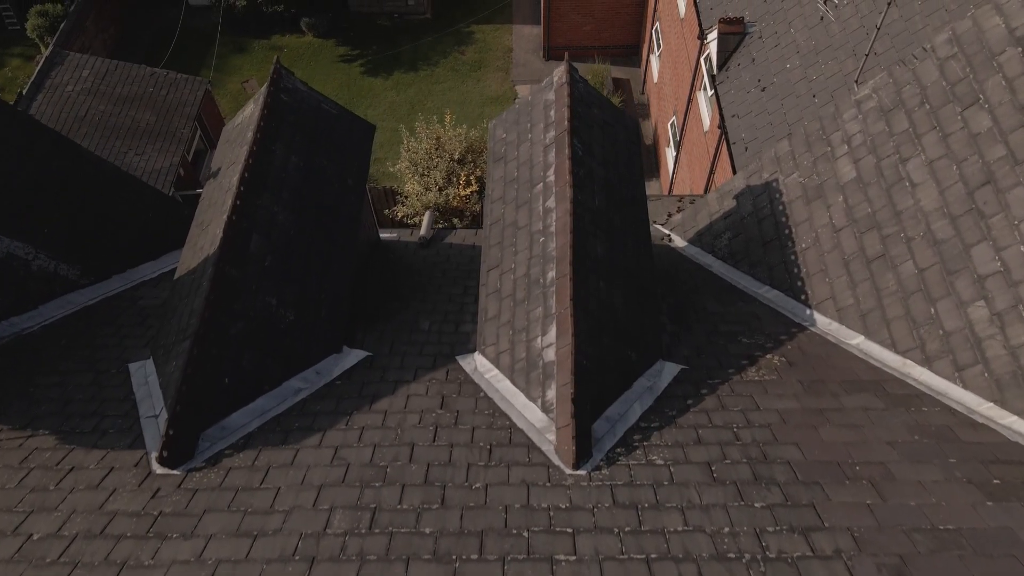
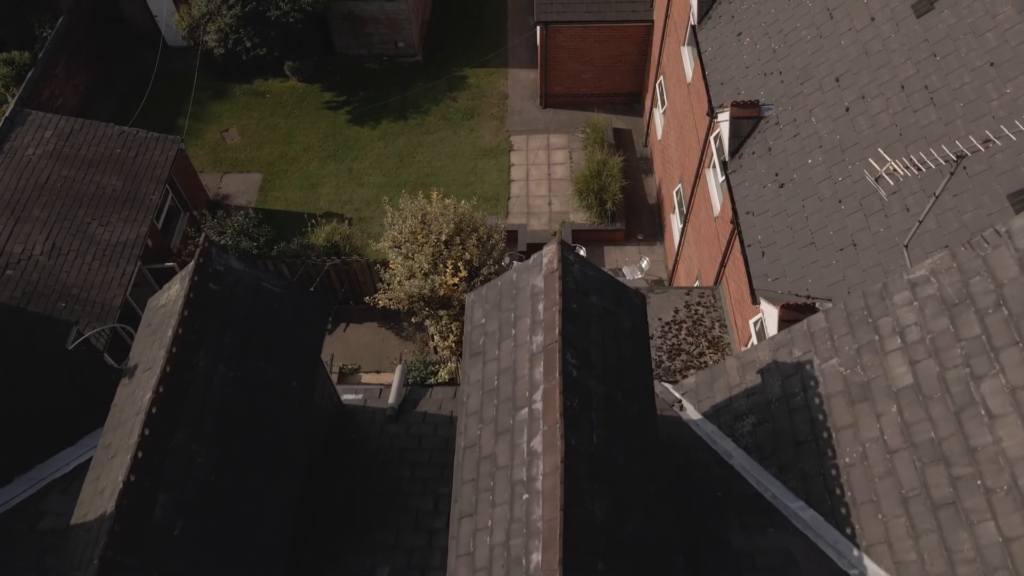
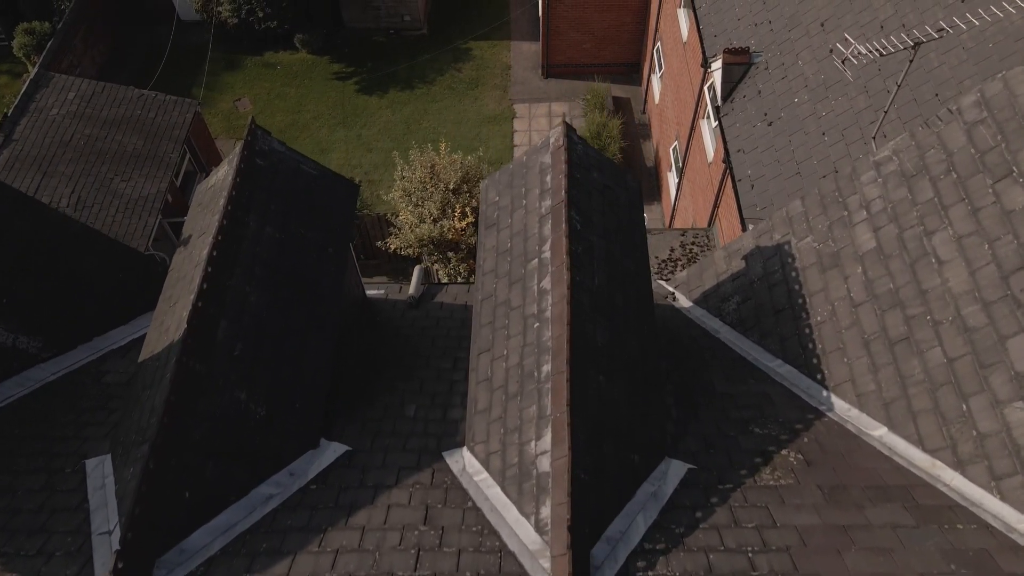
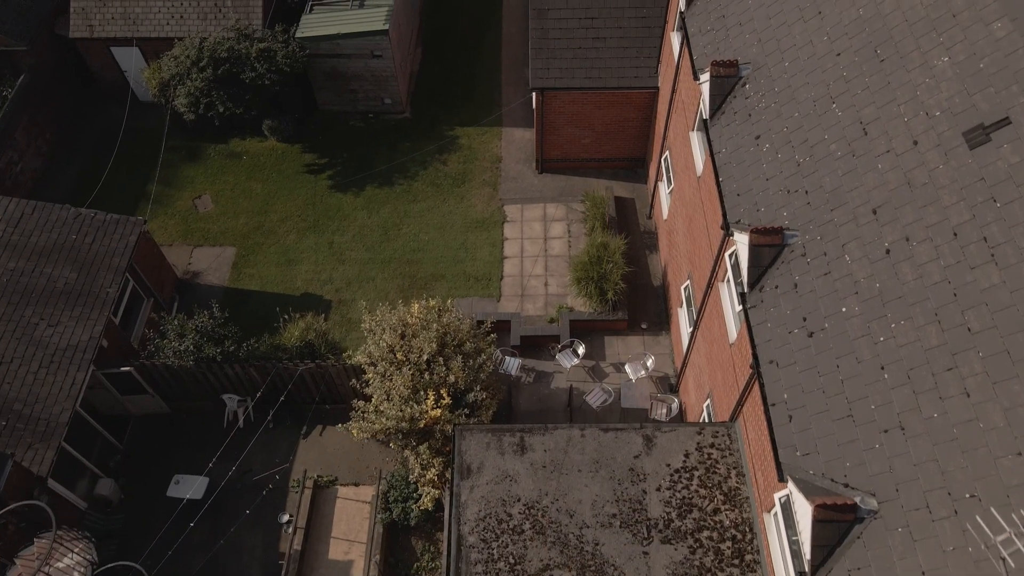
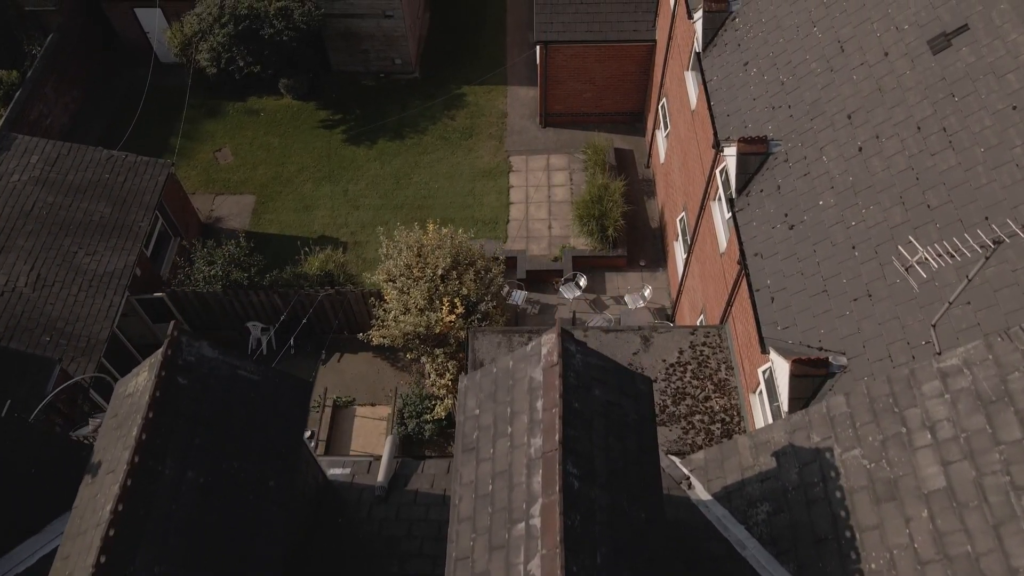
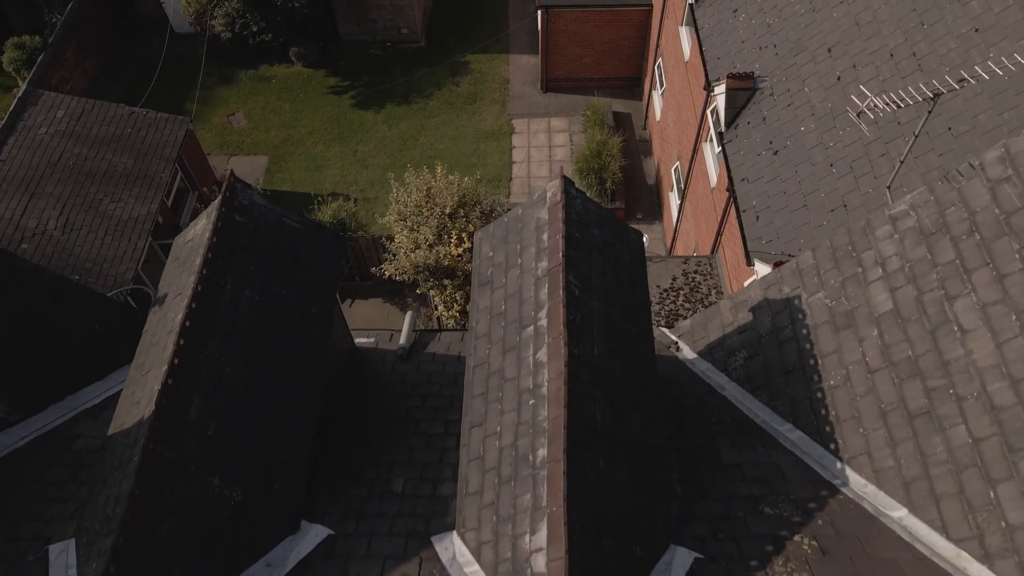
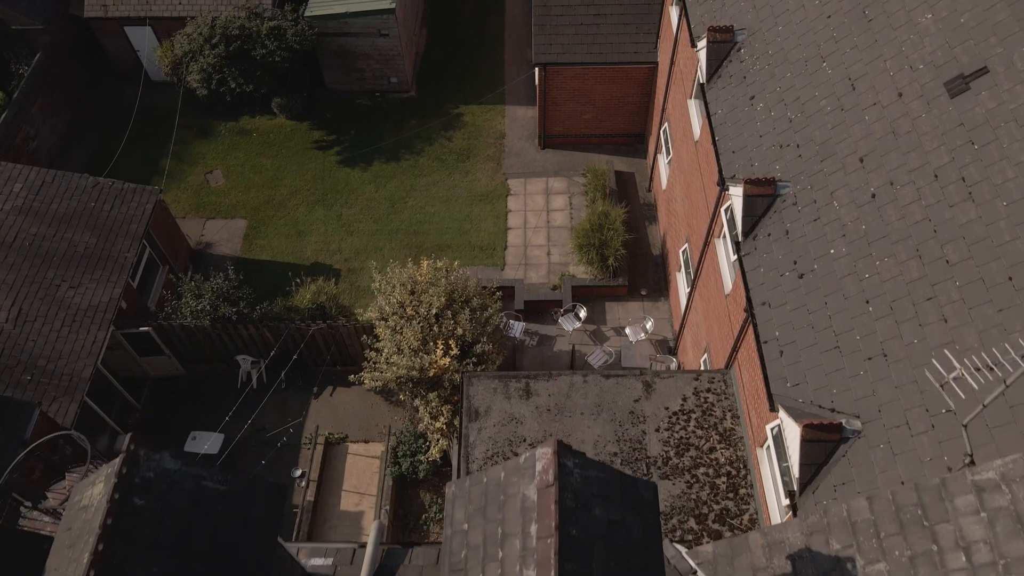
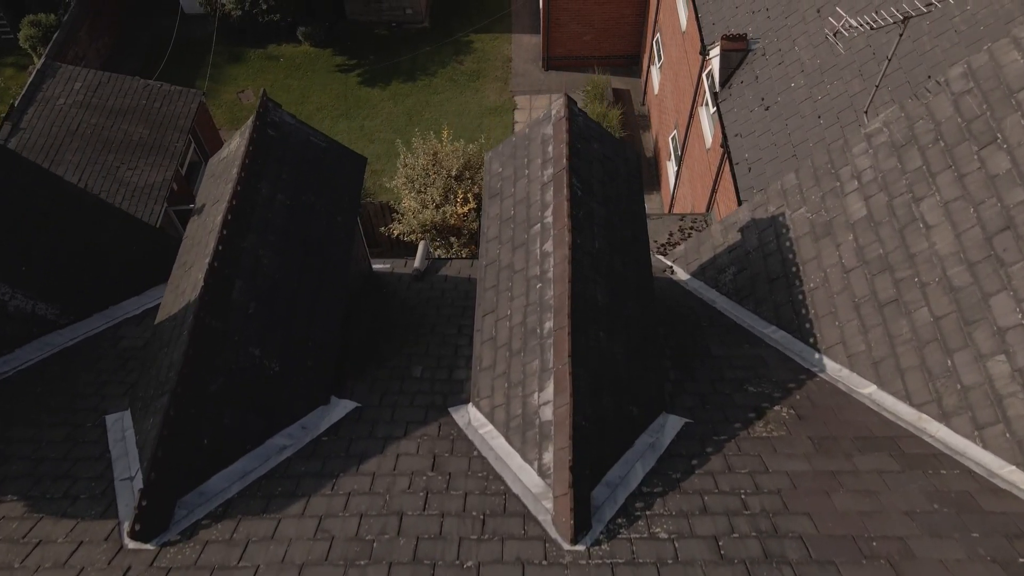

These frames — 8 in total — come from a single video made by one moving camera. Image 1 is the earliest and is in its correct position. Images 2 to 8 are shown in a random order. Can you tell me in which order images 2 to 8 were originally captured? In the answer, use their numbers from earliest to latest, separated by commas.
8, 3, 6, 2, 5, 7, 4
